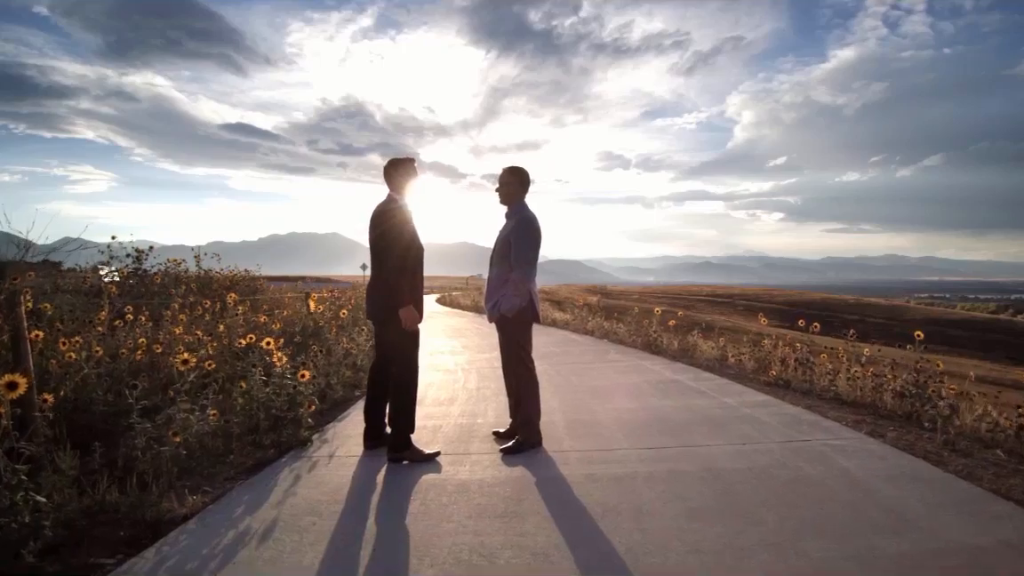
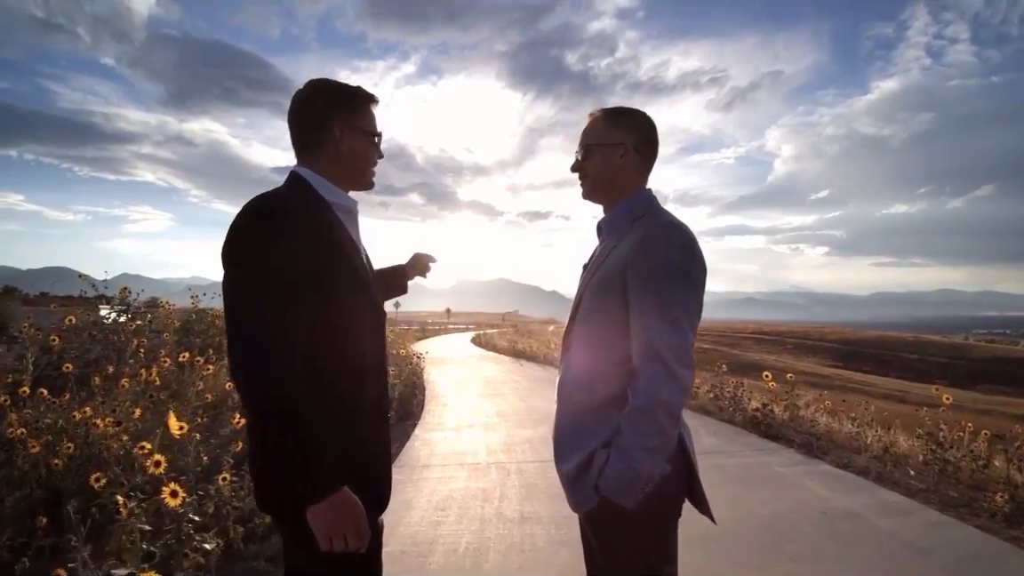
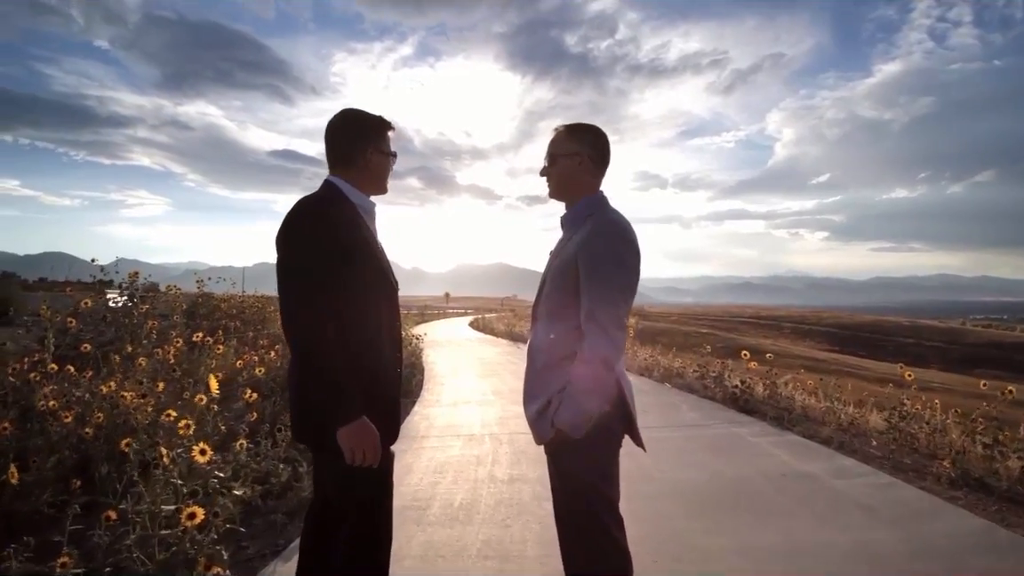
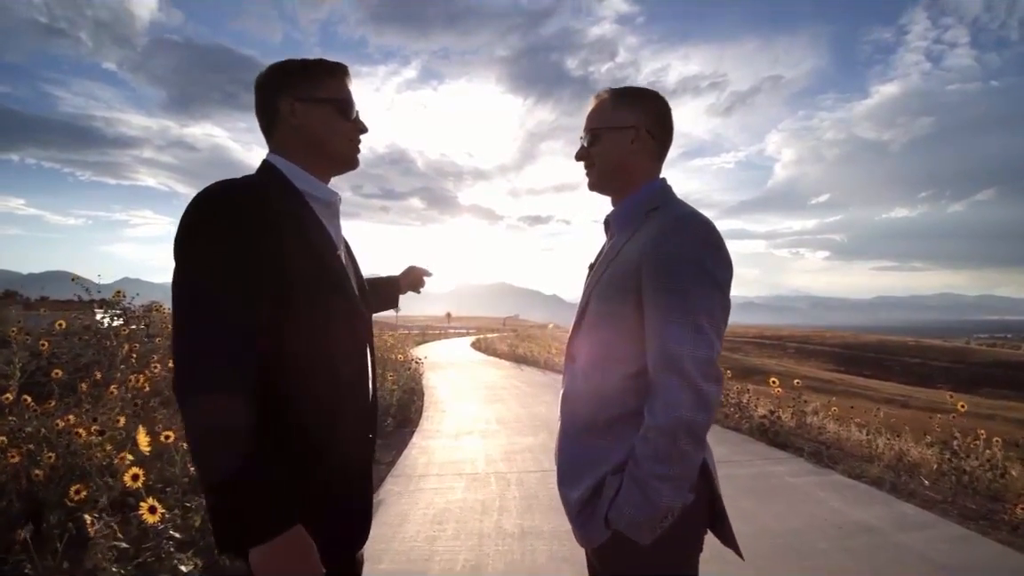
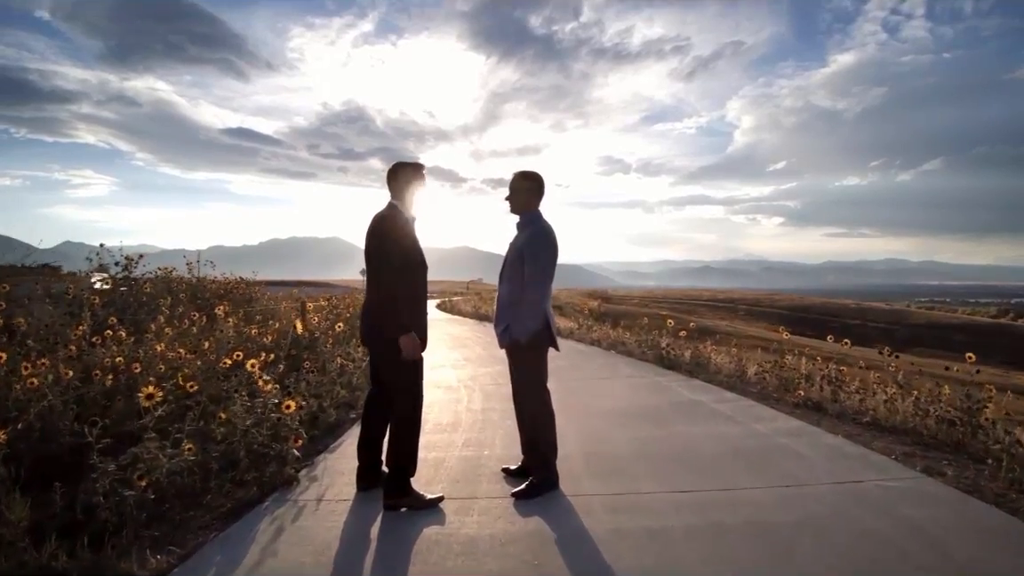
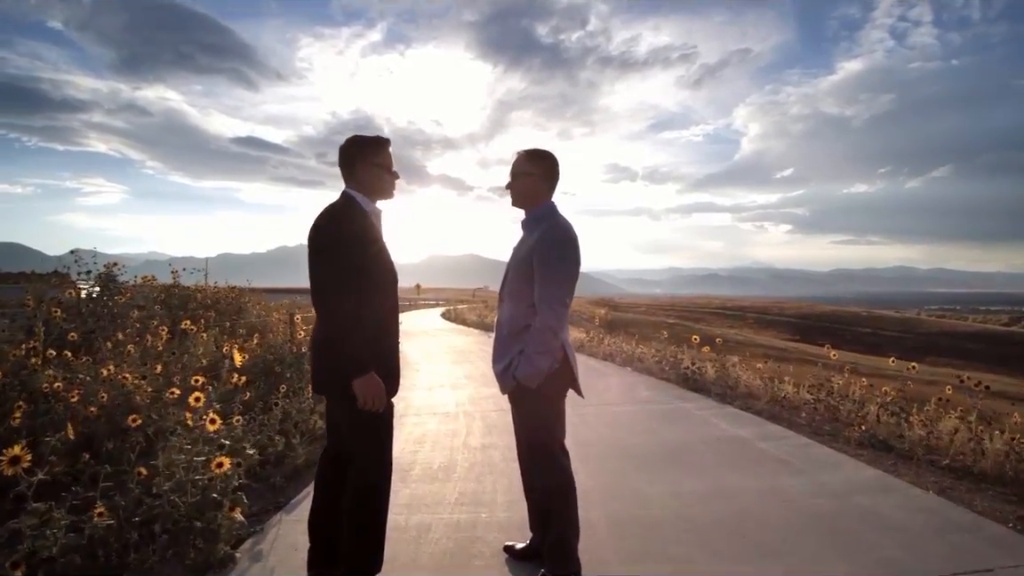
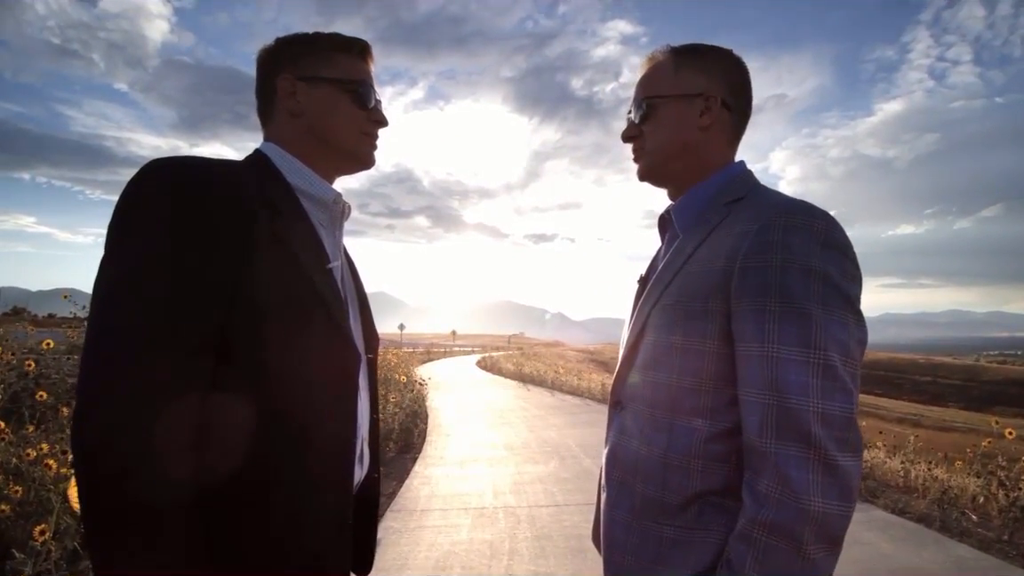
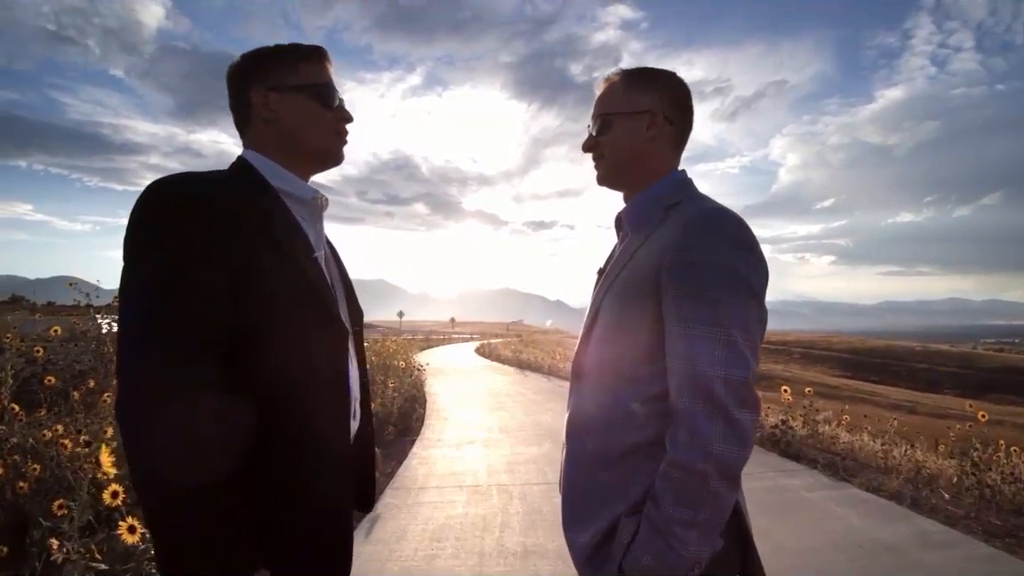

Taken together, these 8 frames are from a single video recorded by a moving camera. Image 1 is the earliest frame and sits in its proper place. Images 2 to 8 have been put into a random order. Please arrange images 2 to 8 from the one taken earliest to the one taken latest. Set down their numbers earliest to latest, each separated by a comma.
5, 6, 3, 2, 4, 8, 7
